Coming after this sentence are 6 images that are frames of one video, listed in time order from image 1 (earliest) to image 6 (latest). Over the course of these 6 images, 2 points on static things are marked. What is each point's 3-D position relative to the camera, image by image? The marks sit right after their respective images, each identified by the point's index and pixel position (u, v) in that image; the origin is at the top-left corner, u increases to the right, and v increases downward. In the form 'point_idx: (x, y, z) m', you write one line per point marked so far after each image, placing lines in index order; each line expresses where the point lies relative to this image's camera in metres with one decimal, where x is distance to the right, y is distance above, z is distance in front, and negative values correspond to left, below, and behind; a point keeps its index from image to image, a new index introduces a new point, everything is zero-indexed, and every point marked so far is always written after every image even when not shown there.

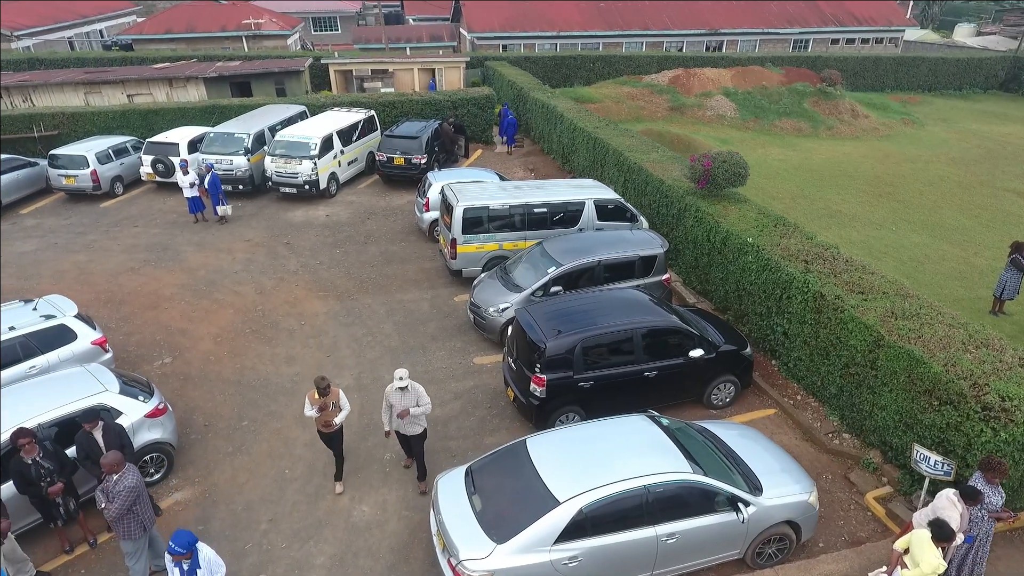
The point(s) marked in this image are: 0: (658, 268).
0: (+2.6, +0.3, +10.4) m
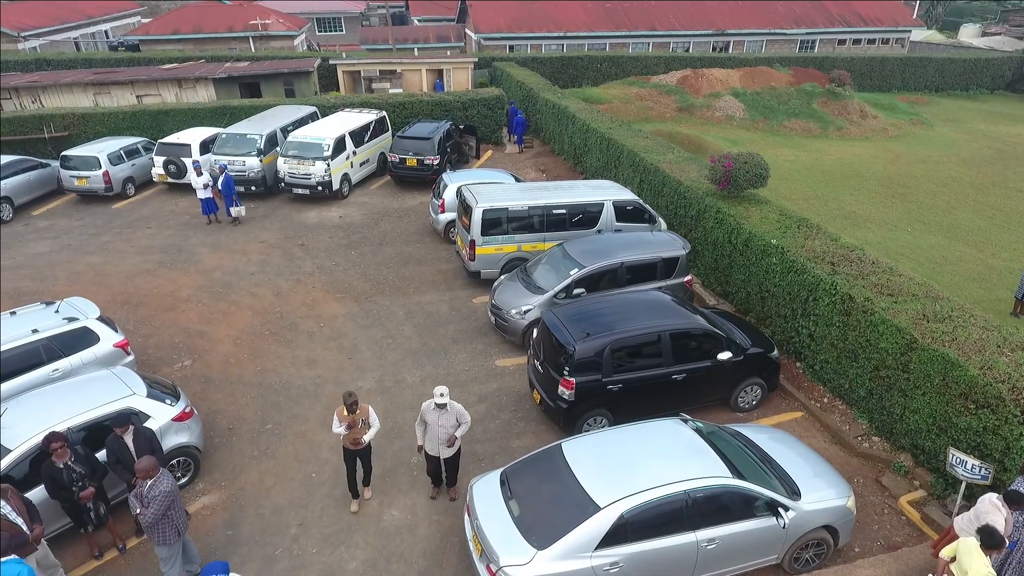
0: (+3.0, +0.3, +10.4) m
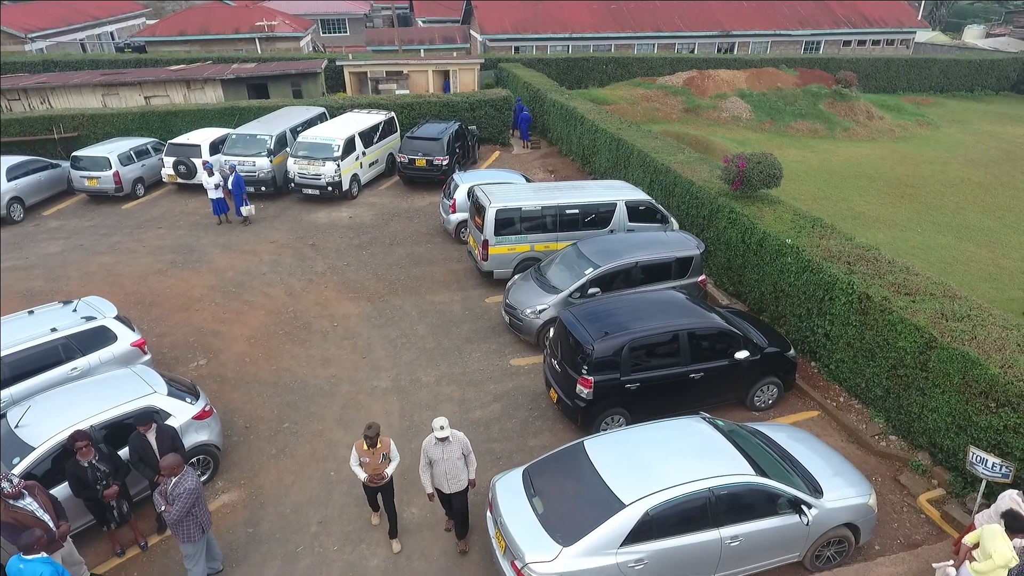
0: (+3.2, +0.3, +10.4) m
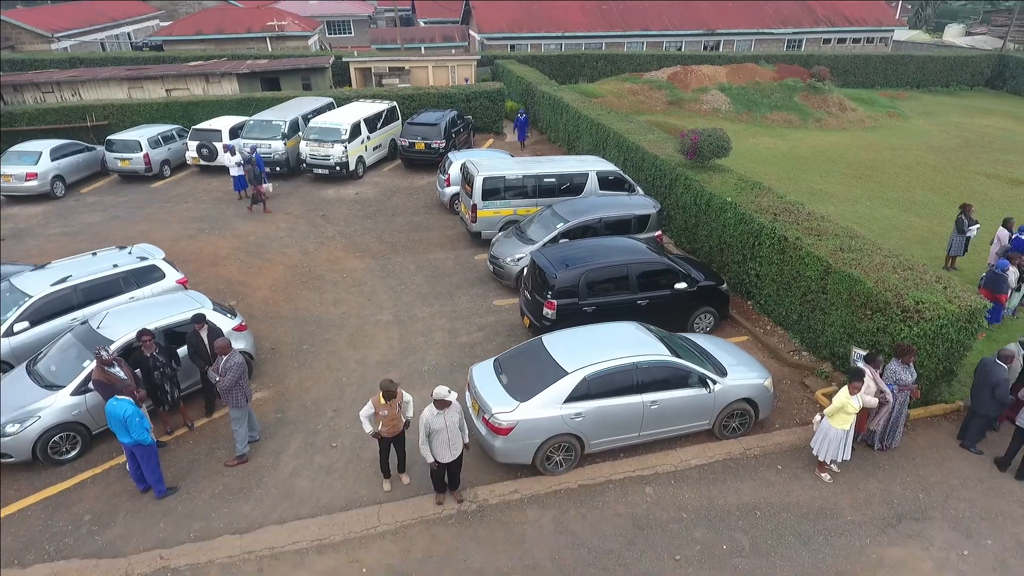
0: (+2.9, +1.3, +12.1) m
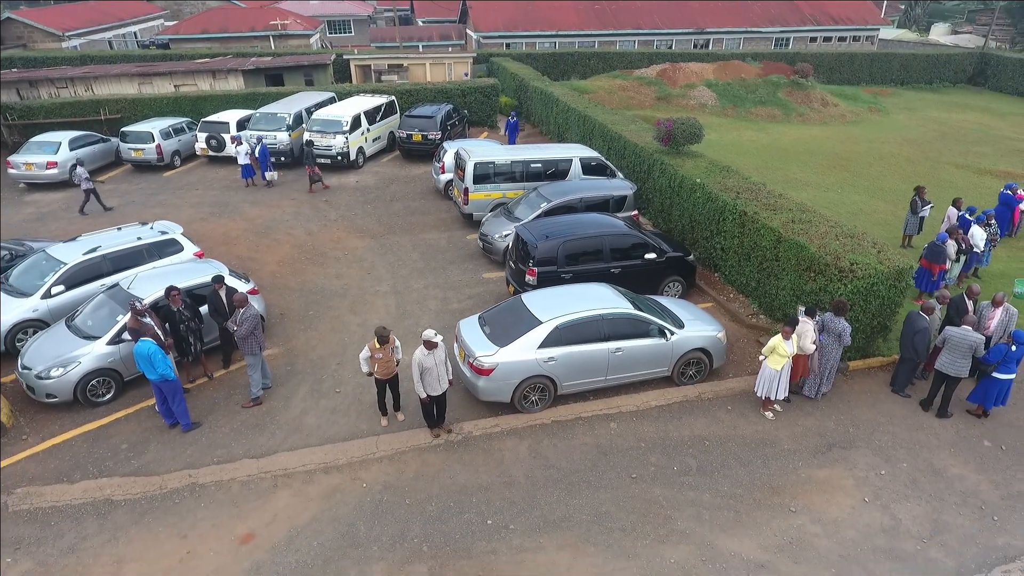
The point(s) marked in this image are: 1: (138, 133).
0: (+2.6, +1.8, +13.2) m
1: (-12.2, +5.1, +19.2) m
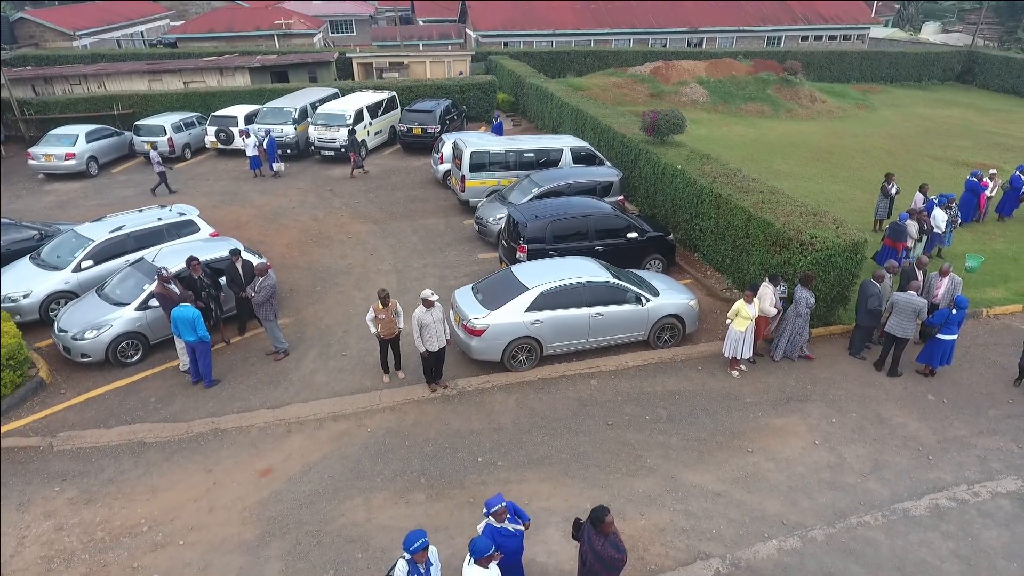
0: (+2.4, +2.3, +14.0) m
1: (-12.4, +5.5, +20.1) m
